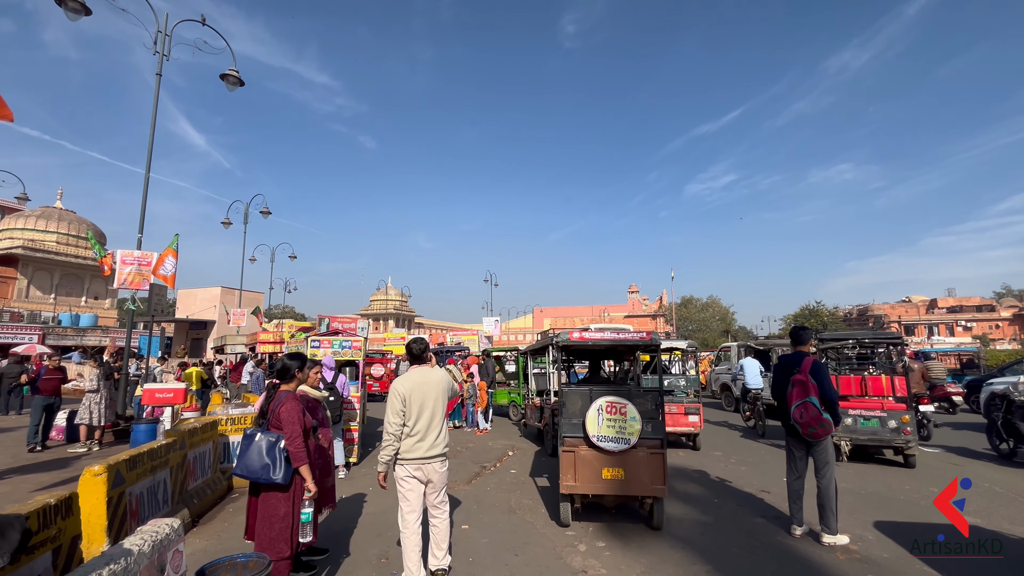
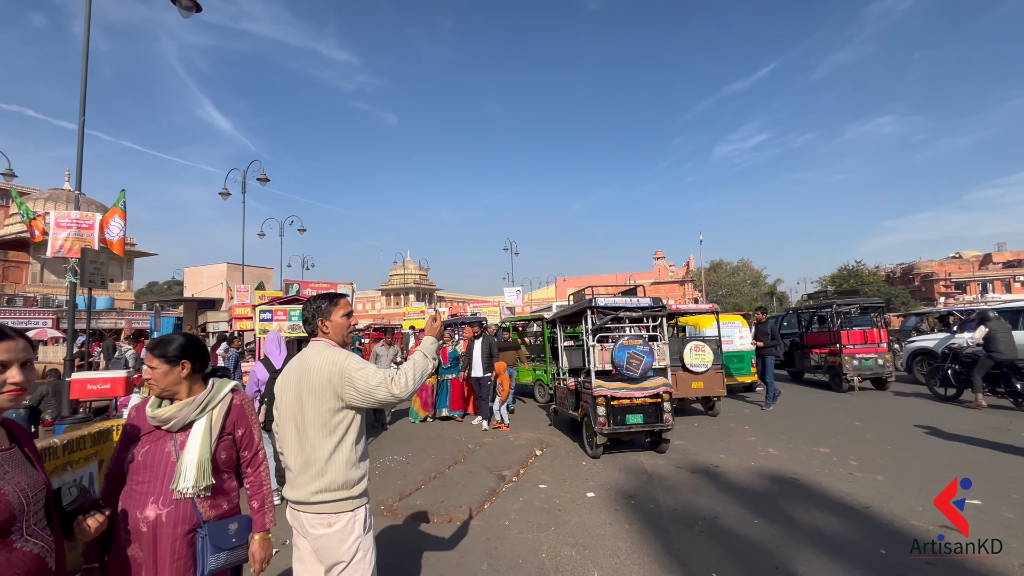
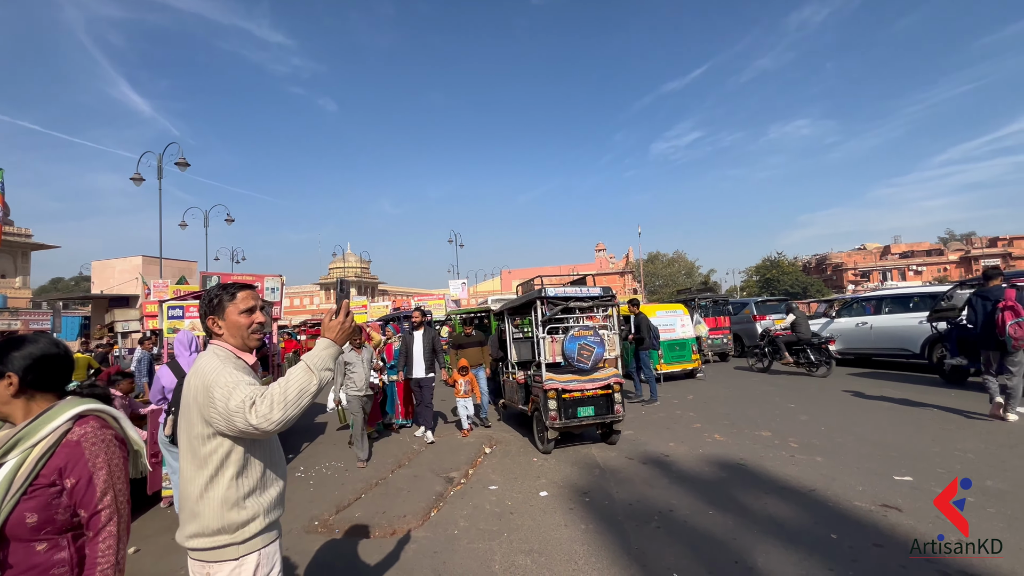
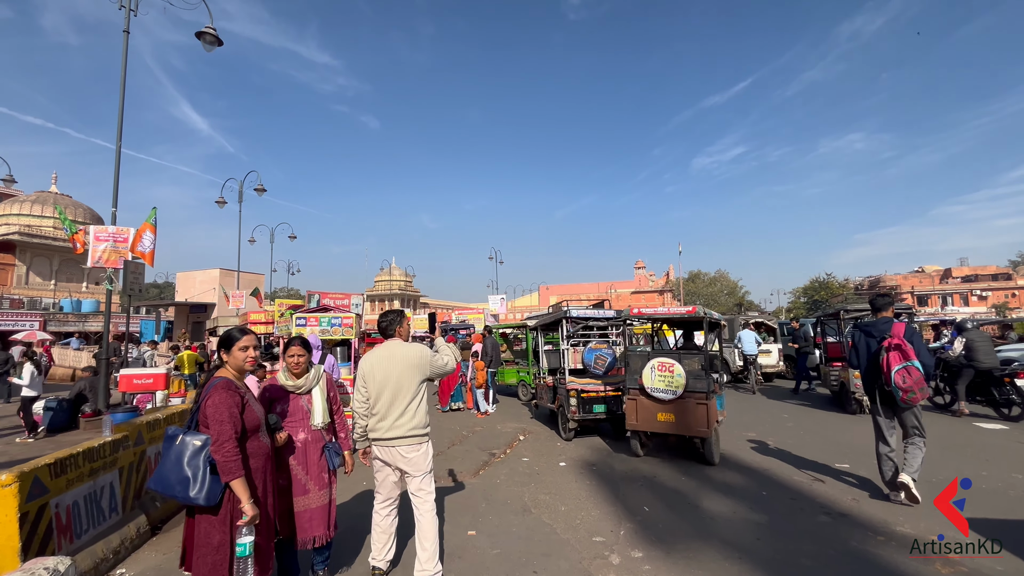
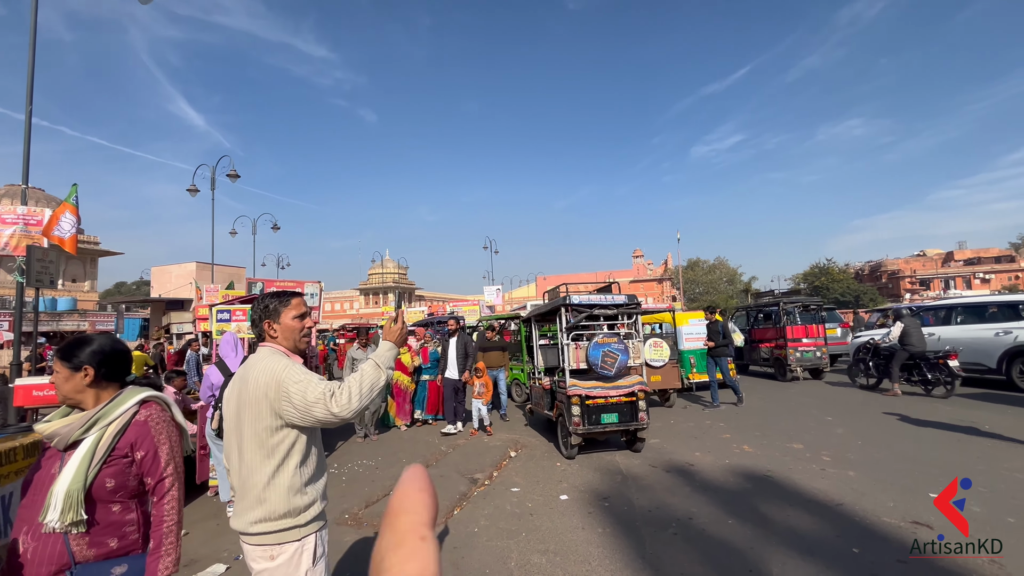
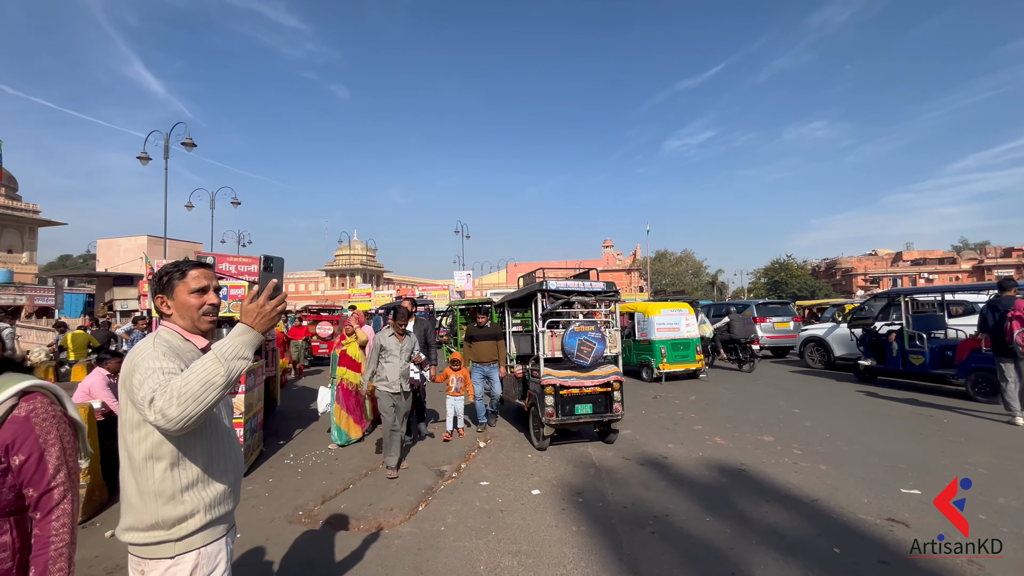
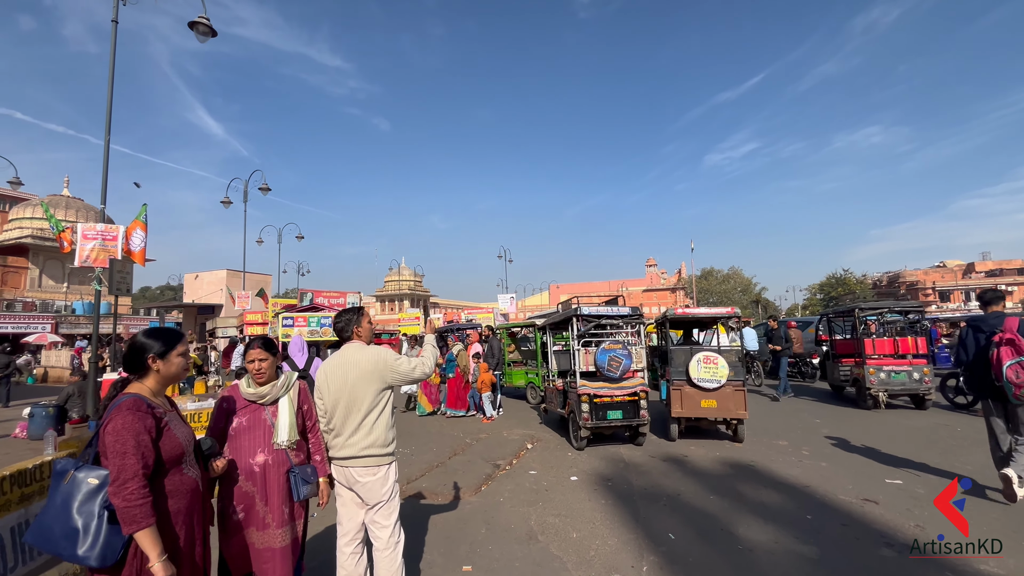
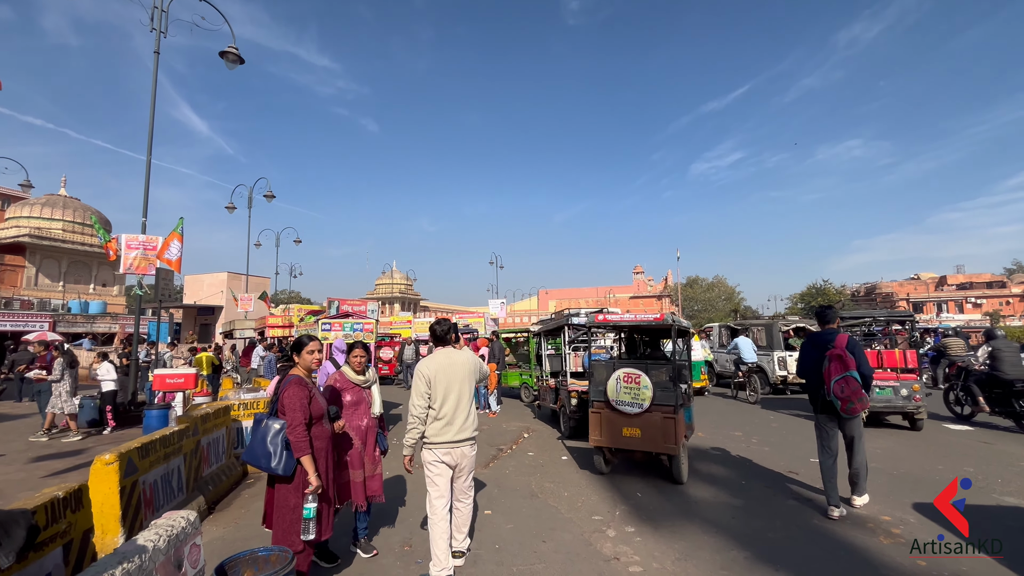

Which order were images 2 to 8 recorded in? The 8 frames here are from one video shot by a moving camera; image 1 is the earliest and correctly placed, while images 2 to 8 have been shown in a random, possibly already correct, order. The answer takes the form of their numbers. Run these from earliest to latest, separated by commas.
8, 4, 7, 2, 5, 3, 6
